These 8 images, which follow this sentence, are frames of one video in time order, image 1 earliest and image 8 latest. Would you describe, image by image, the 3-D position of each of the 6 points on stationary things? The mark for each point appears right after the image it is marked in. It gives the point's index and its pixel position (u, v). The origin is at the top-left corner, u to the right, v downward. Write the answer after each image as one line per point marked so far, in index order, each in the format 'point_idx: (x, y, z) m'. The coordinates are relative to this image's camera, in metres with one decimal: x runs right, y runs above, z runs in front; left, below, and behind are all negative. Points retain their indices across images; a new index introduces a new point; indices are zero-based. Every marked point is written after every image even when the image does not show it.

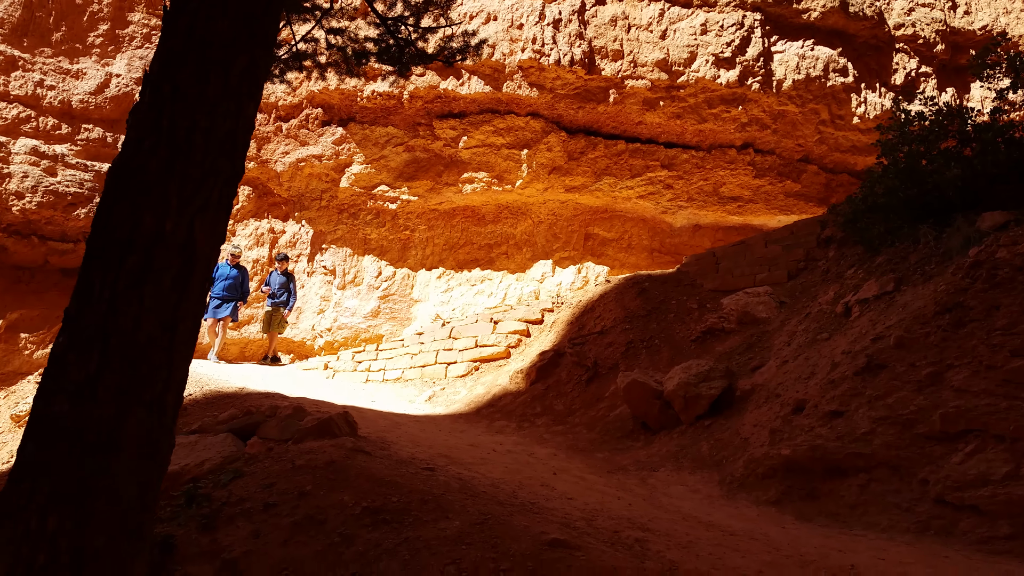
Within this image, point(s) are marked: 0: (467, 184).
0: (-0.5, +1.2, +9.8) m
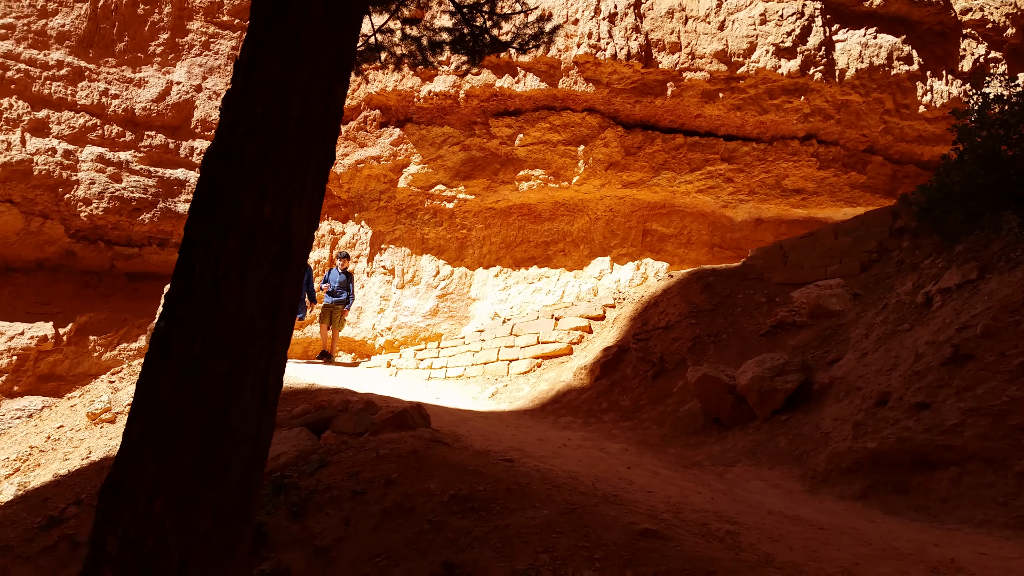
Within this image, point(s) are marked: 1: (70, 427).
0: (+0.1, +1.2, +9.8) m
1: (-3.5, -1.1, +6.6) m
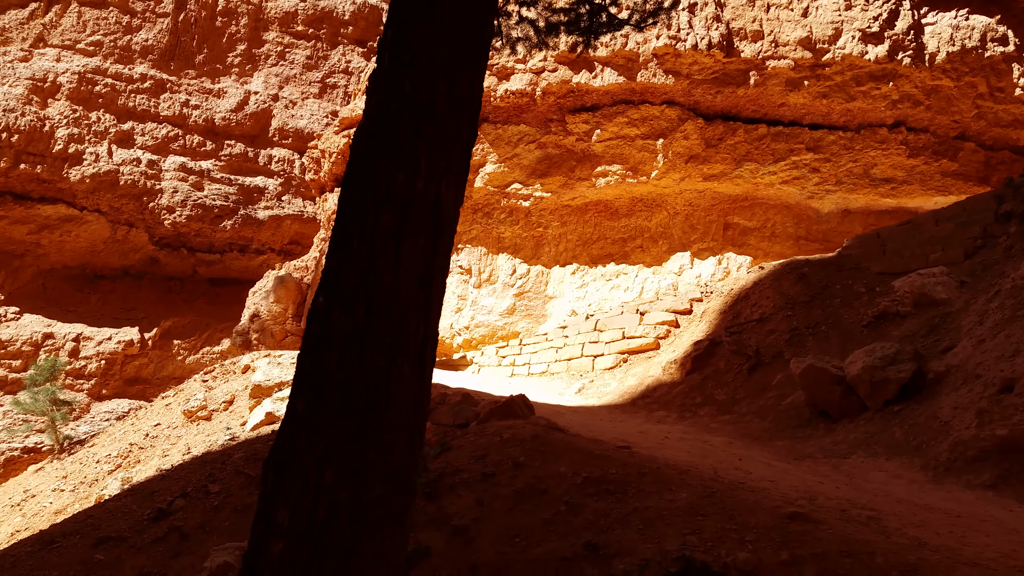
0: (+1.0, +1.3, +9.7) m
1: (-2.8, -1.1, +6.8) m
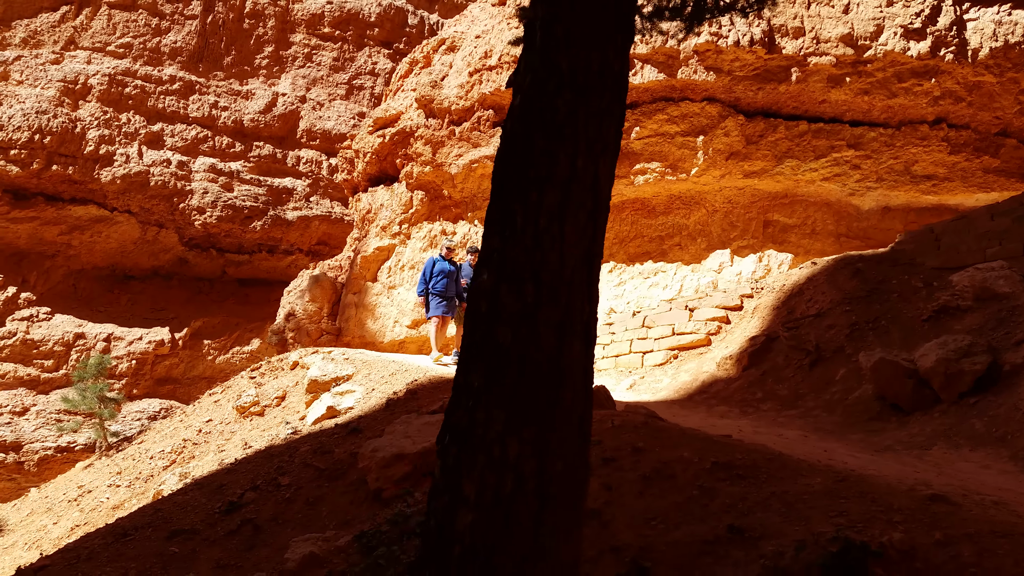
0: (+1.5, +1.3, +9.7) m
1: (-2.4, -1.1, +6.8) m
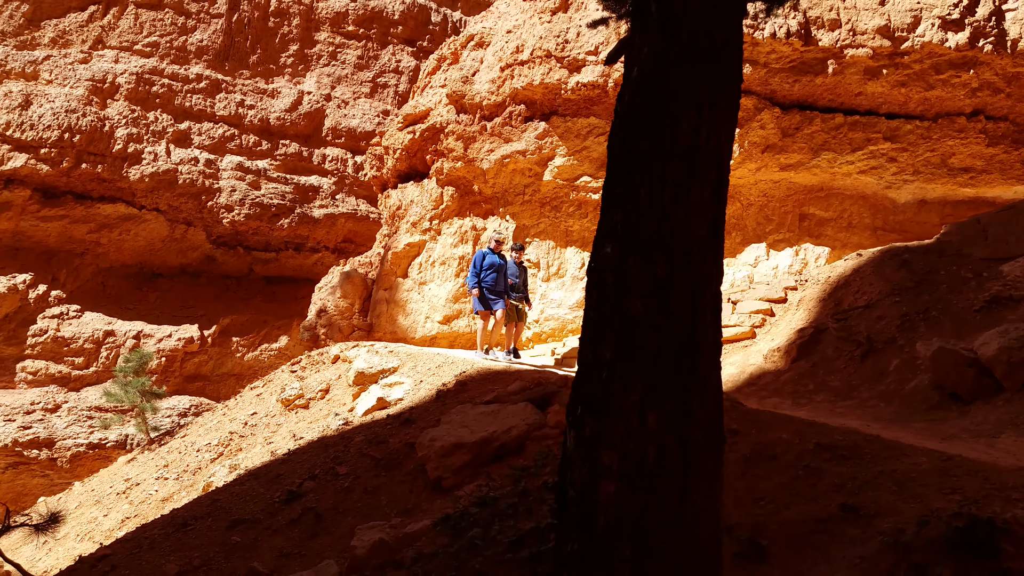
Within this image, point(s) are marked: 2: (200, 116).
0: (+1.9, +1.4, +9.7) m
1: (-2.0, -1.0, +6.8) m
2: (-5.7, +3.1, +15.3) m
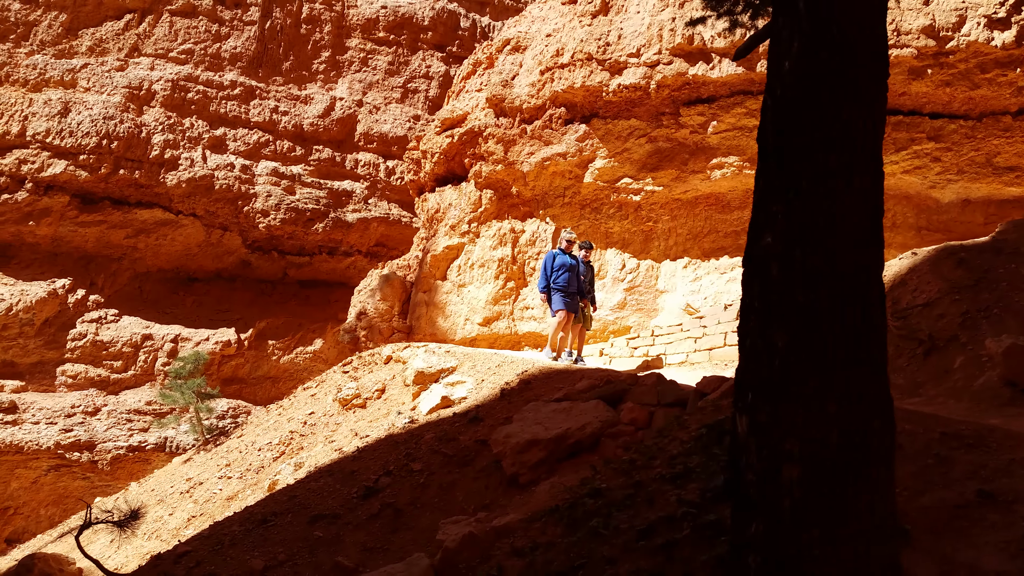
0: (+2.3, +1.4, +9.7) m
1: (-1.6, -1.0, +6.9) m
2: (-5.1, +3.1, +15.5) m
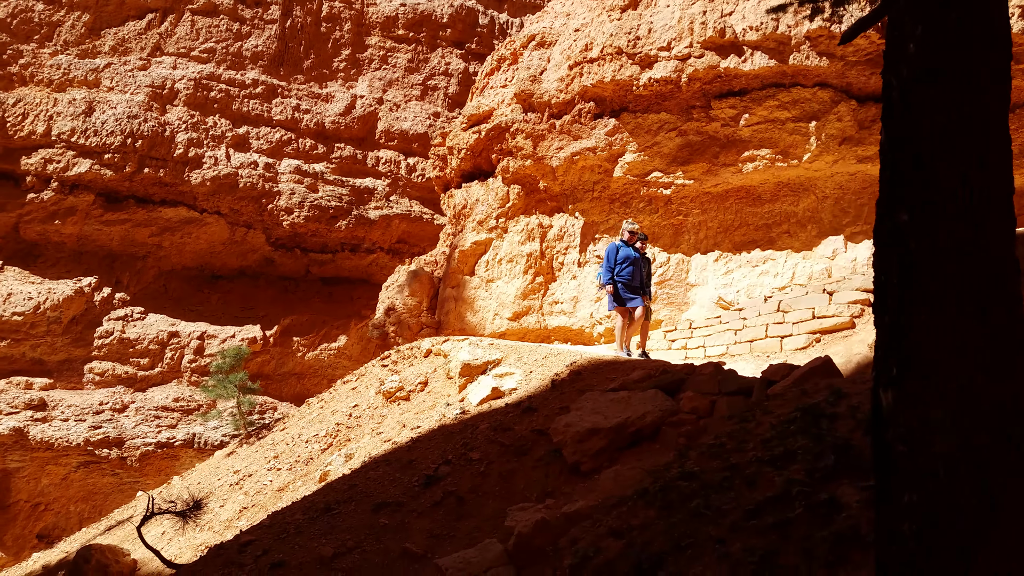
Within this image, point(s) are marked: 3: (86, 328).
0: (+2.7, +1.4, +9.7) m
1: (-1.2, -1.0, +6.9) m
2: (-4.7, +3.1, +15.5) m
3: (-7.1, -0.7, +13.9) m
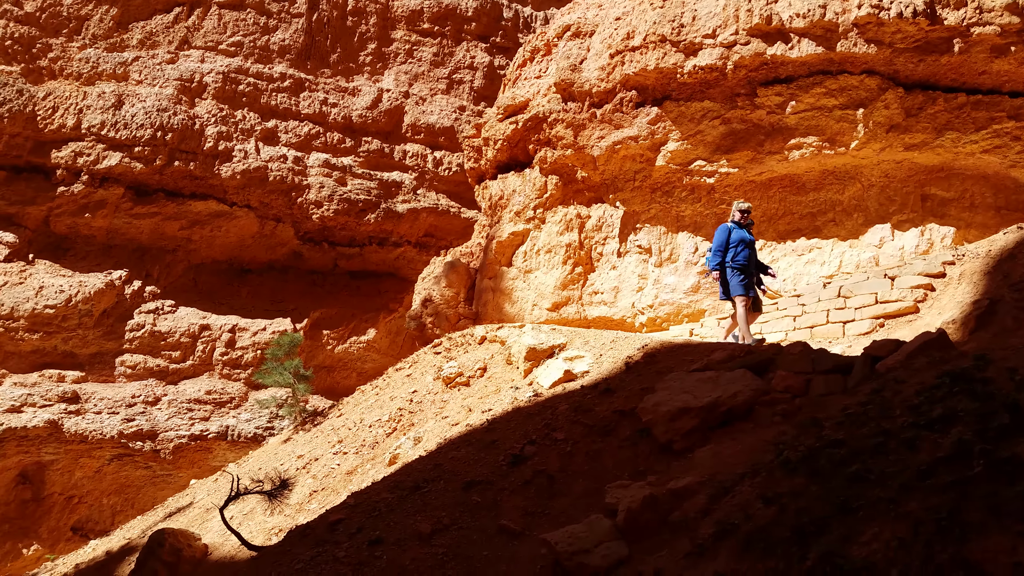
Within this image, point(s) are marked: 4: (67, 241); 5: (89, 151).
0: (+3.2, +1.6, +9.6) m
1: (-0.7, -0.9, +6.9) m
2: (-4.2, +3.2, +15.5) m
3: (-6.5, -0.5, +13.9) m
4: (-7.5, +0.8, +14.2) m
5: (-7.0, +2.3, +13.9) m
